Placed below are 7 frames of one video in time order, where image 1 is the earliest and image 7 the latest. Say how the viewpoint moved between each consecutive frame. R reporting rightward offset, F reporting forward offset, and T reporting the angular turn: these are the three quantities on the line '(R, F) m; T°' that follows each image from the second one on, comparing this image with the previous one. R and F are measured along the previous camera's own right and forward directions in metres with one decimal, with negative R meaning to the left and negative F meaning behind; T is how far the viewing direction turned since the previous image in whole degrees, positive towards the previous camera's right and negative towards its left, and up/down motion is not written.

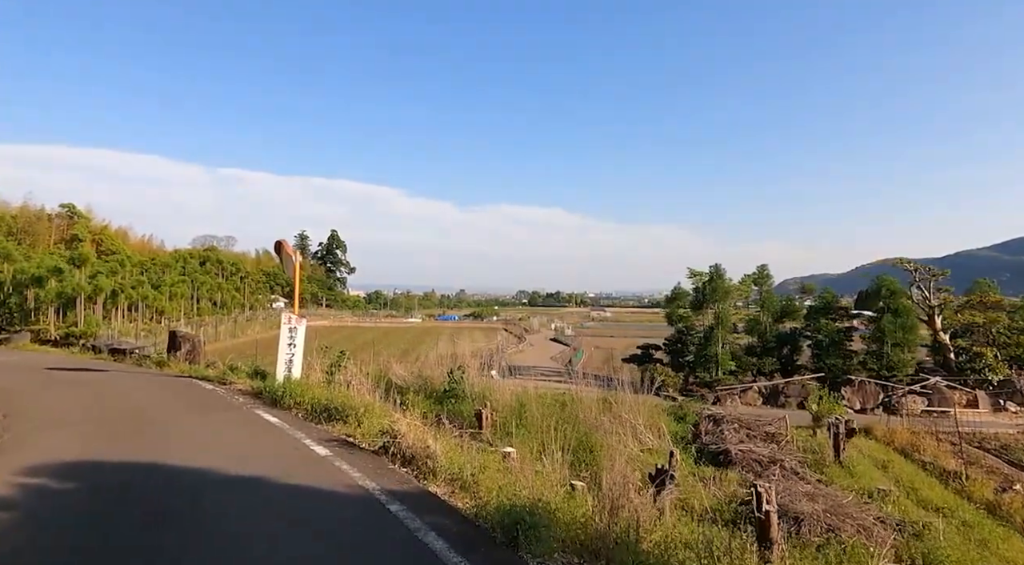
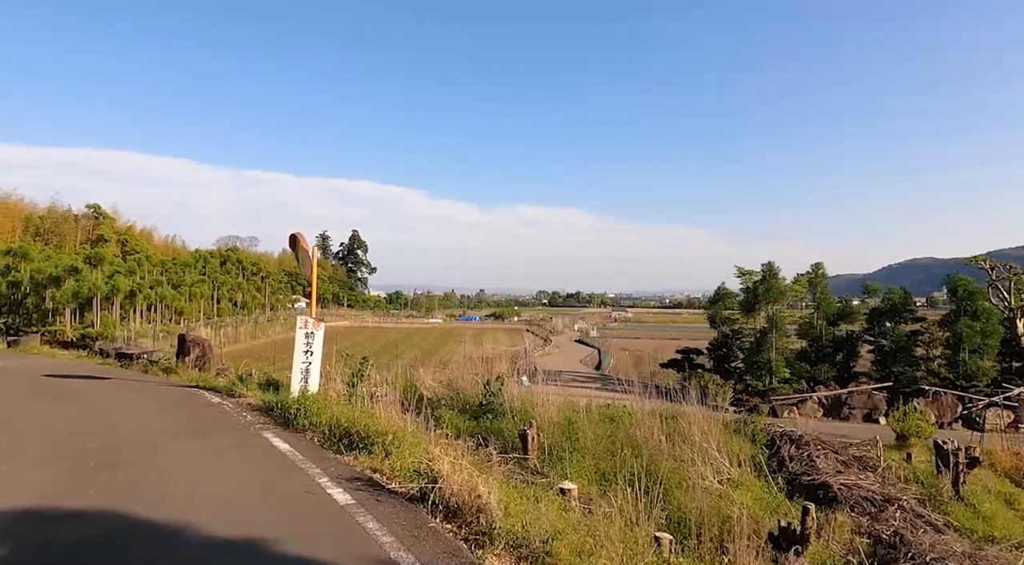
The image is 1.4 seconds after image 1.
(-0.4, +1.3) m; -2°
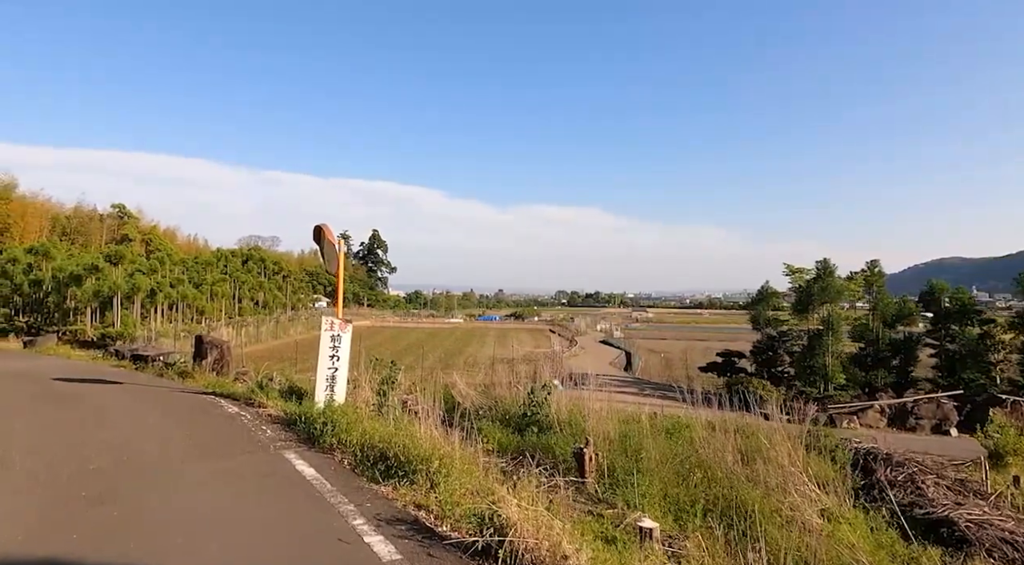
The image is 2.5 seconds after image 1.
(-0.4, +1.0) m; -2°
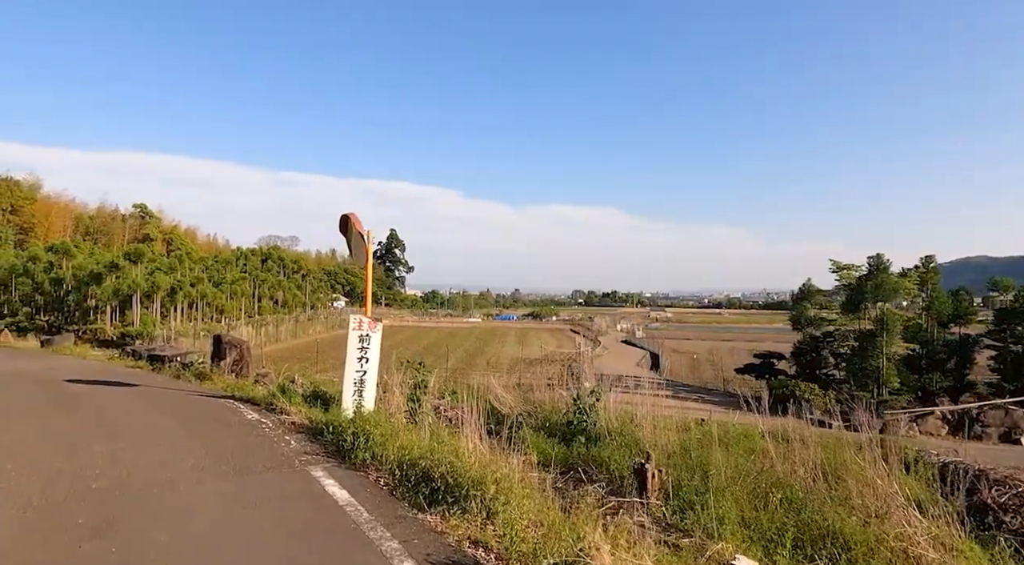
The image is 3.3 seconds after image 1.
(-0.3, +0.7) m; -2°
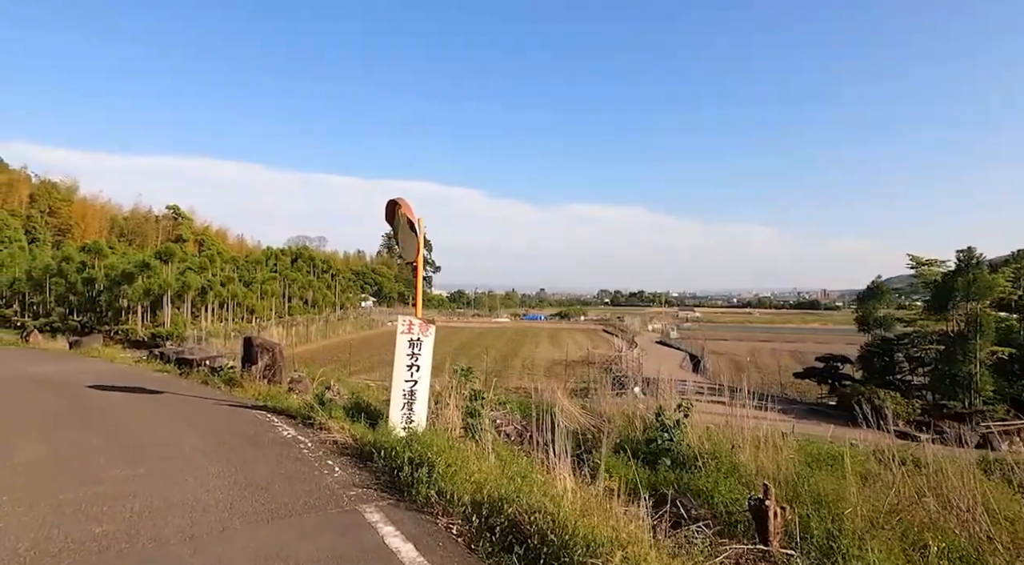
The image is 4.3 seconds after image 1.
(-0.5, +1.0) m; -2°
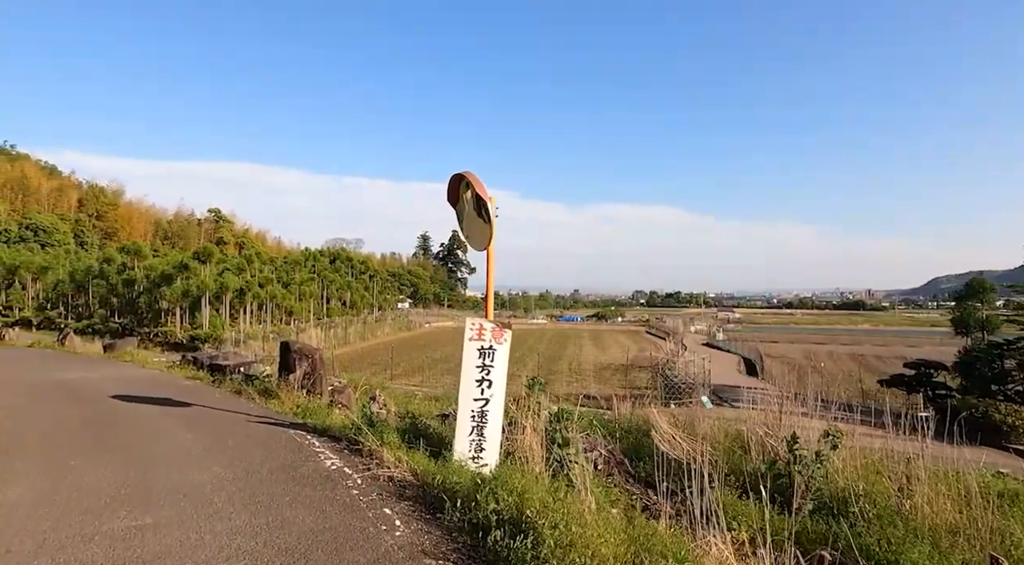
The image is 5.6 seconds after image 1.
(-0.5, +1.3) m; -3°
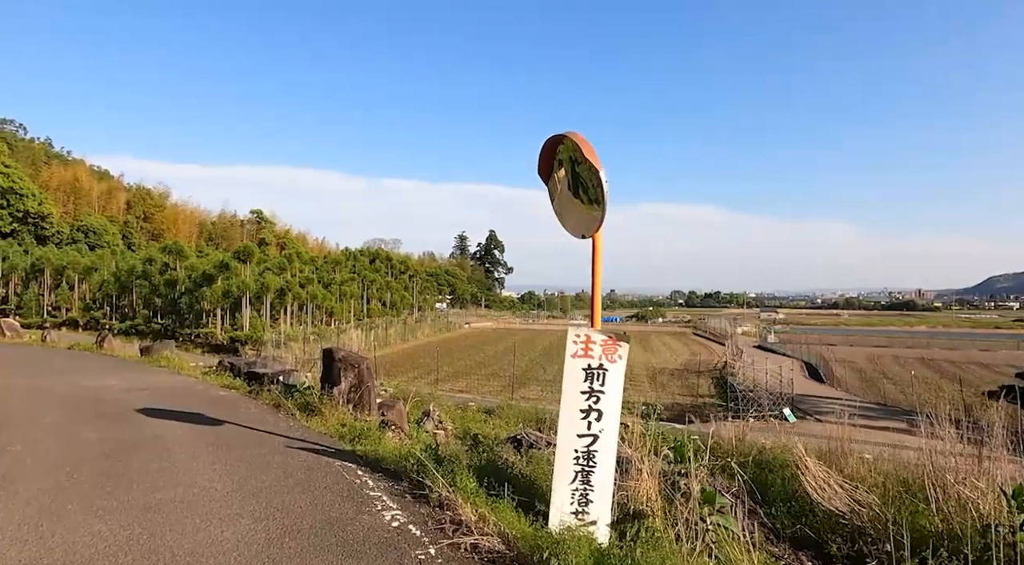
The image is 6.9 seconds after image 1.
(-0.5, +1.2) m; -3°
